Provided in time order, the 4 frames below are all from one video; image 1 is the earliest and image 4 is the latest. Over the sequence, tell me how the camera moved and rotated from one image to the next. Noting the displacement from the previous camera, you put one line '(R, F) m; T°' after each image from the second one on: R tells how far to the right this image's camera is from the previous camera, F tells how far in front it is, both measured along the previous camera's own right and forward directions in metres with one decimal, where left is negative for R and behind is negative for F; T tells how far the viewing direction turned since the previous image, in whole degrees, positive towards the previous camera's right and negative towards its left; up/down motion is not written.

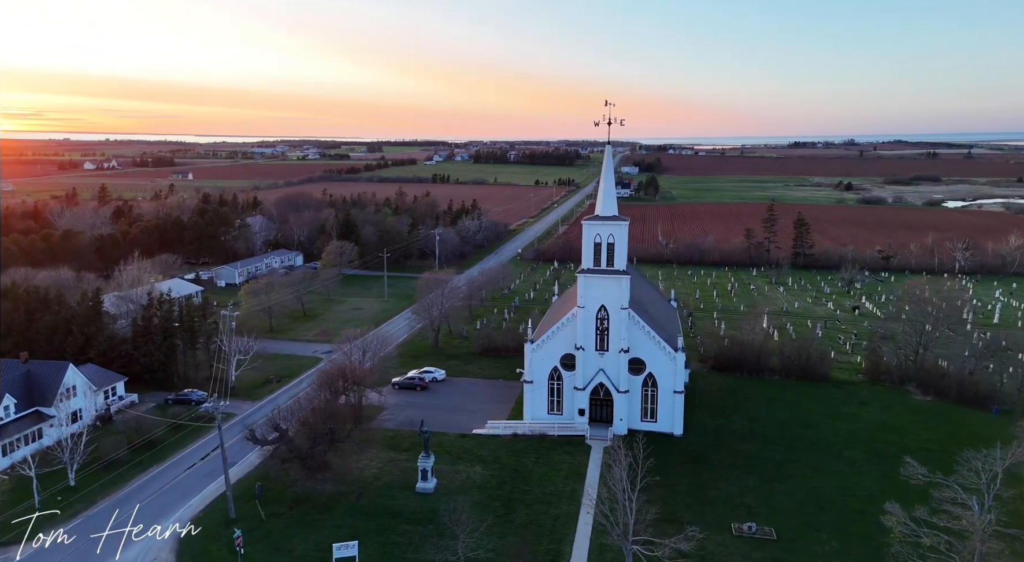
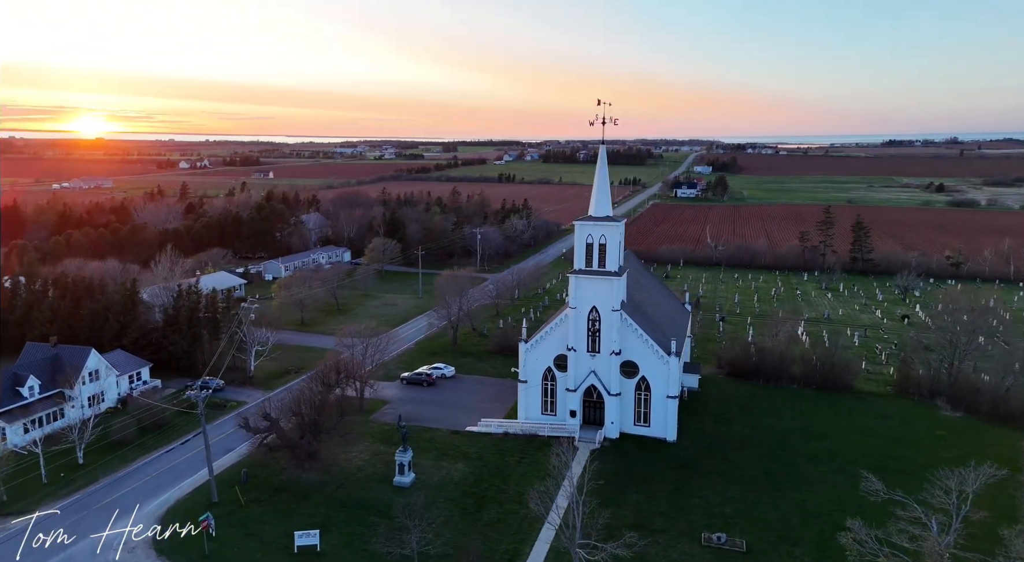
(+4.7, +0.1) m; -6°
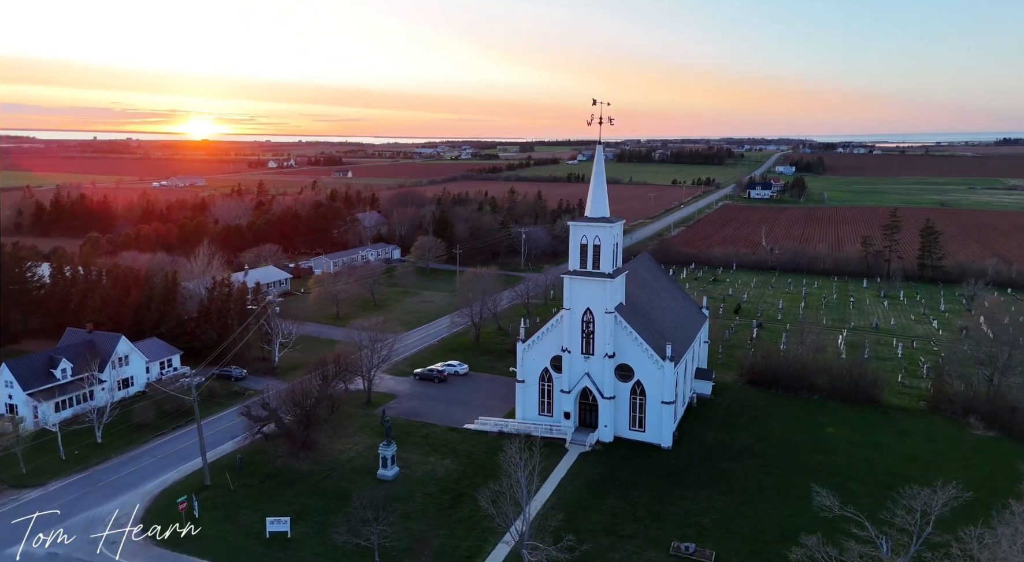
(+4.7, +0.1) m; -7°
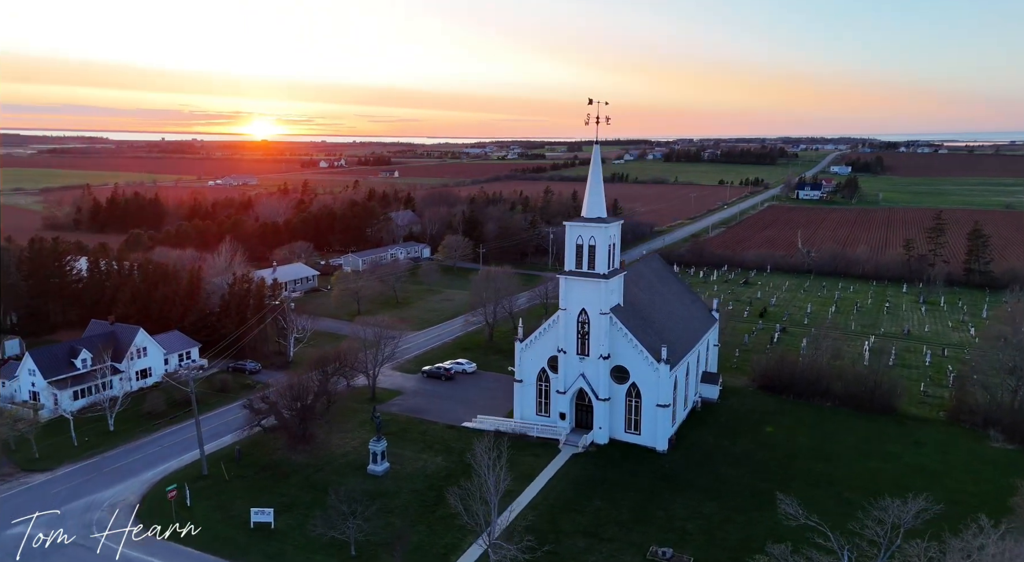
(+3.0, +0.1) m; -4°
